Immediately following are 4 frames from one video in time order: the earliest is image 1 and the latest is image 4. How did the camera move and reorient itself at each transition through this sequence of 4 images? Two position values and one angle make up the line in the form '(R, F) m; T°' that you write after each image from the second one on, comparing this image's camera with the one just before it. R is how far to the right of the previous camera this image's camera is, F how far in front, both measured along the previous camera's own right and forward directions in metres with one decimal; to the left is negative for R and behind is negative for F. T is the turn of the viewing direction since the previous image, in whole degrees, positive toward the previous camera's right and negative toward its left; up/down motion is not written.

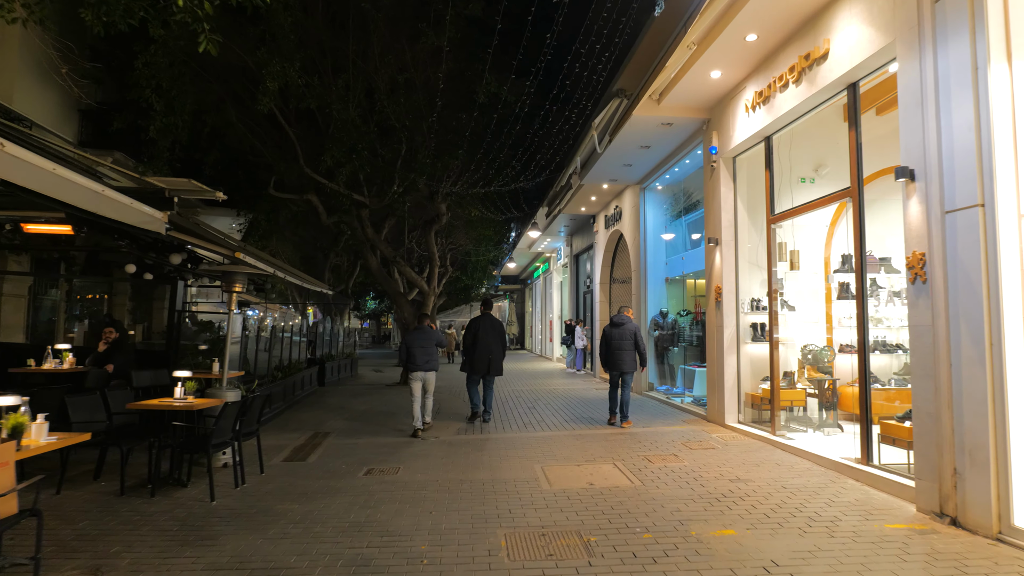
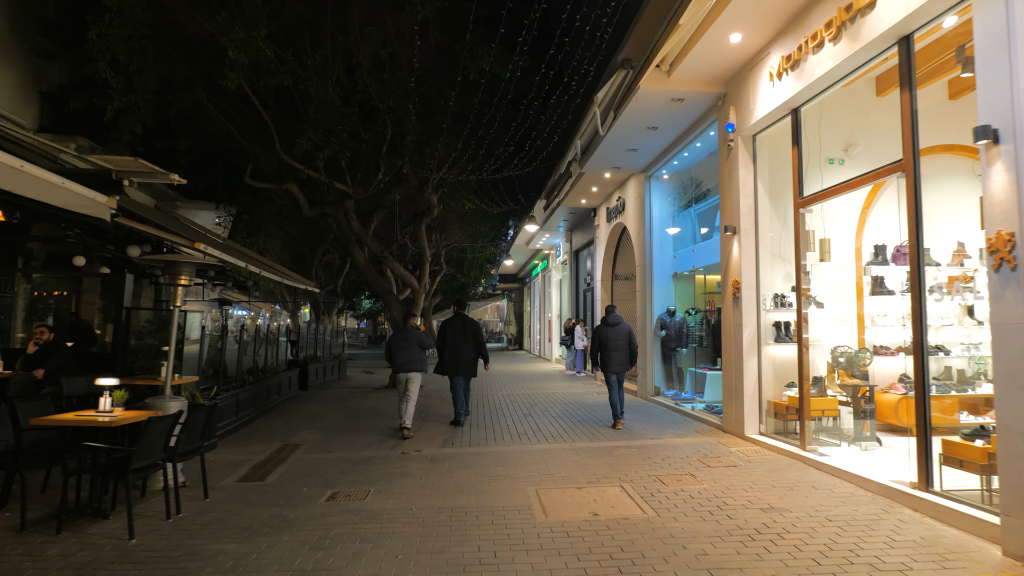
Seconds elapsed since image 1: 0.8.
(+0.1, +0.9) m; 0°
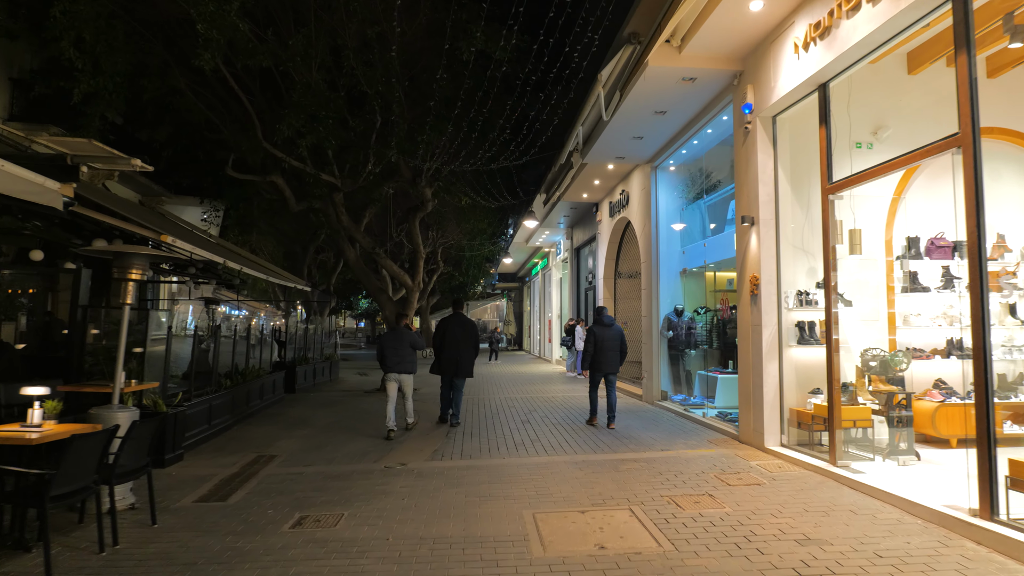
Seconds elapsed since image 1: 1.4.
(0.0, +0.7) m; 0°
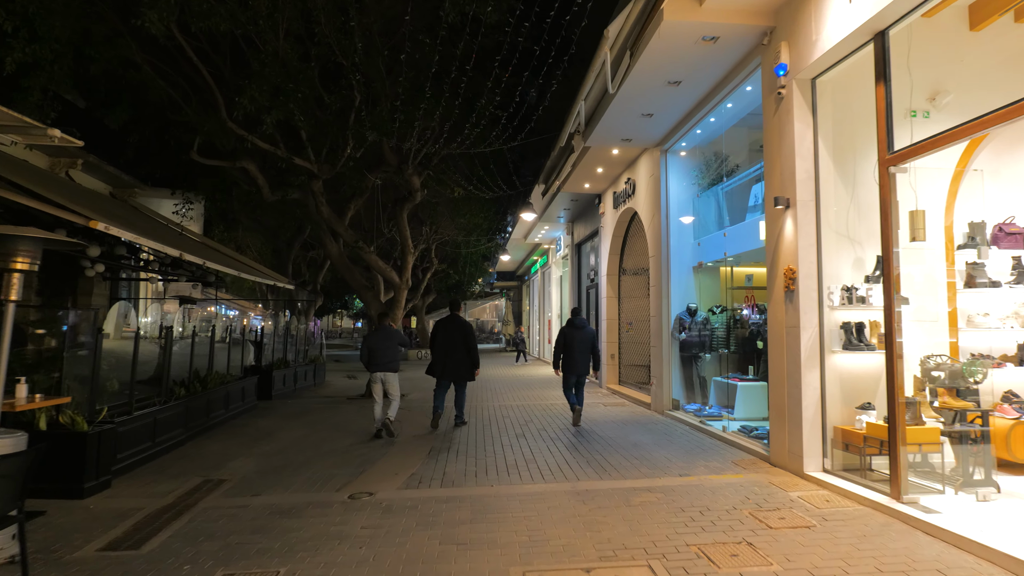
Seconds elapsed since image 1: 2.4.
(+0.1, +1.0) m; 0°
